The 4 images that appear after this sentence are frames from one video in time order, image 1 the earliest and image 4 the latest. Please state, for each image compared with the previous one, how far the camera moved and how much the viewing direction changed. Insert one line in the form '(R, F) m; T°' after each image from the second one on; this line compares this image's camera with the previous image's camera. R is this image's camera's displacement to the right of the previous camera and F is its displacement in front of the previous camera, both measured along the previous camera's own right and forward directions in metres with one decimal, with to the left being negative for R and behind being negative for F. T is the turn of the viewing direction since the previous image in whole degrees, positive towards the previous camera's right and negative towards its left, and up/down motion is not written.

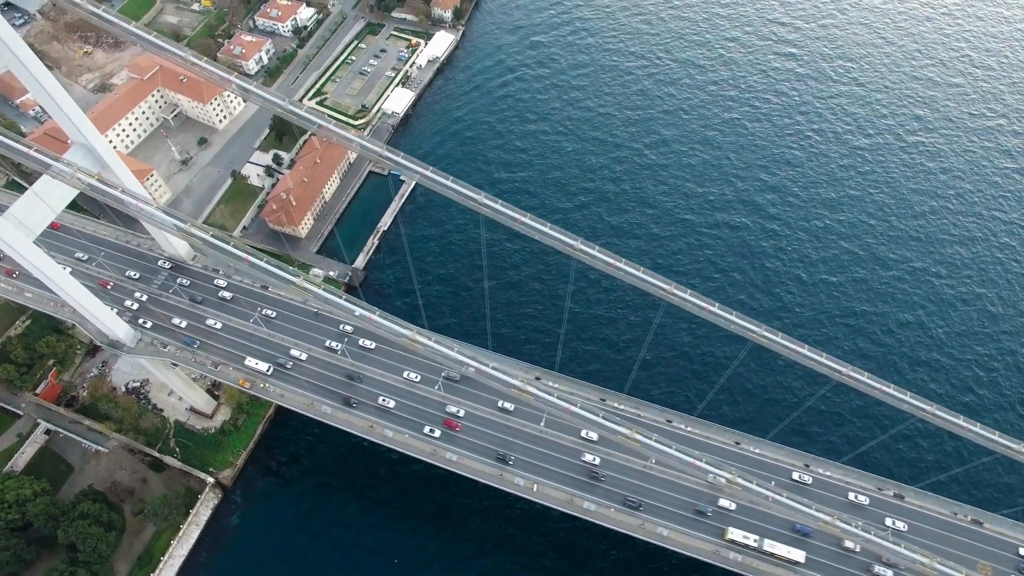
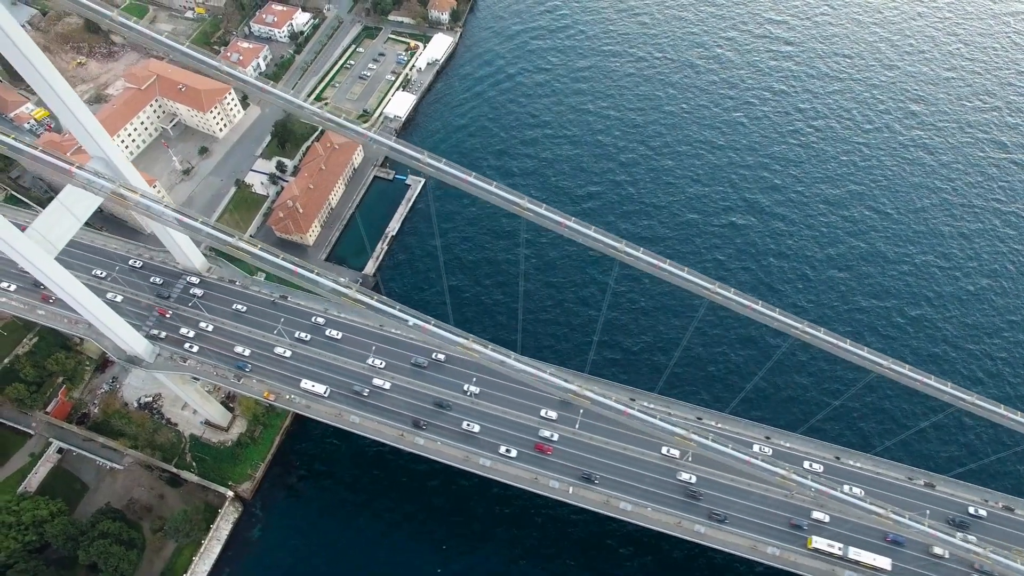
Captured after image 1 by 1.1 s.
(-4.9, +0.3) m; +1°
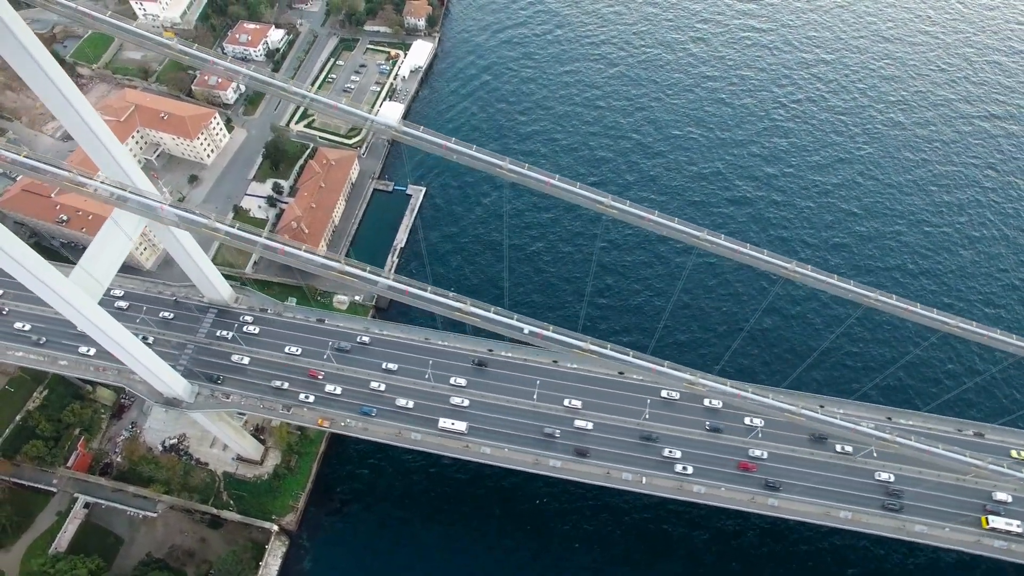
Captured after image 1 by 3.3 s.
(-10.7, +0.6) m; +4°
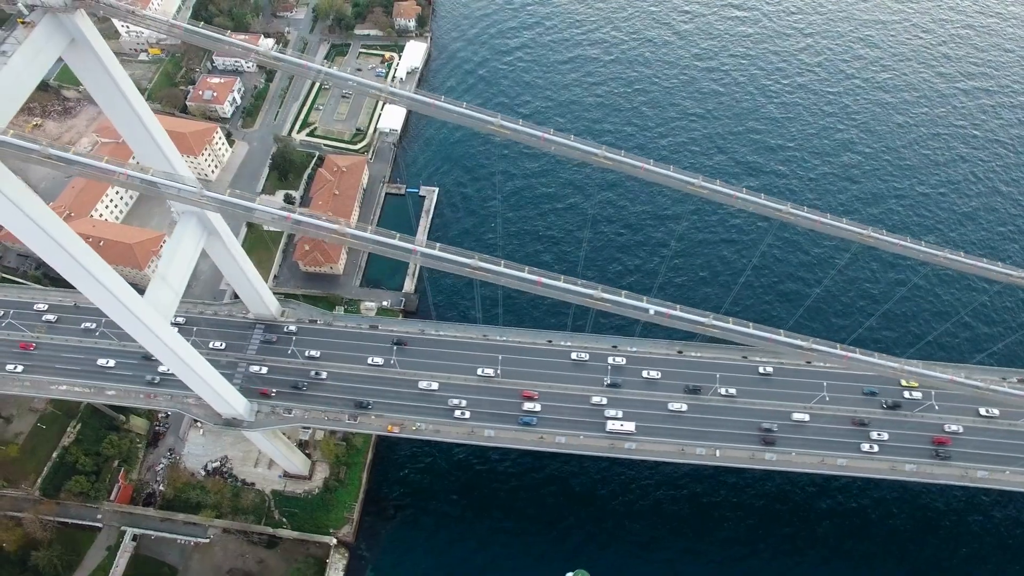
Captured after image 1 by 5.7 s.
(-11.2, -0.1) m; +3°
